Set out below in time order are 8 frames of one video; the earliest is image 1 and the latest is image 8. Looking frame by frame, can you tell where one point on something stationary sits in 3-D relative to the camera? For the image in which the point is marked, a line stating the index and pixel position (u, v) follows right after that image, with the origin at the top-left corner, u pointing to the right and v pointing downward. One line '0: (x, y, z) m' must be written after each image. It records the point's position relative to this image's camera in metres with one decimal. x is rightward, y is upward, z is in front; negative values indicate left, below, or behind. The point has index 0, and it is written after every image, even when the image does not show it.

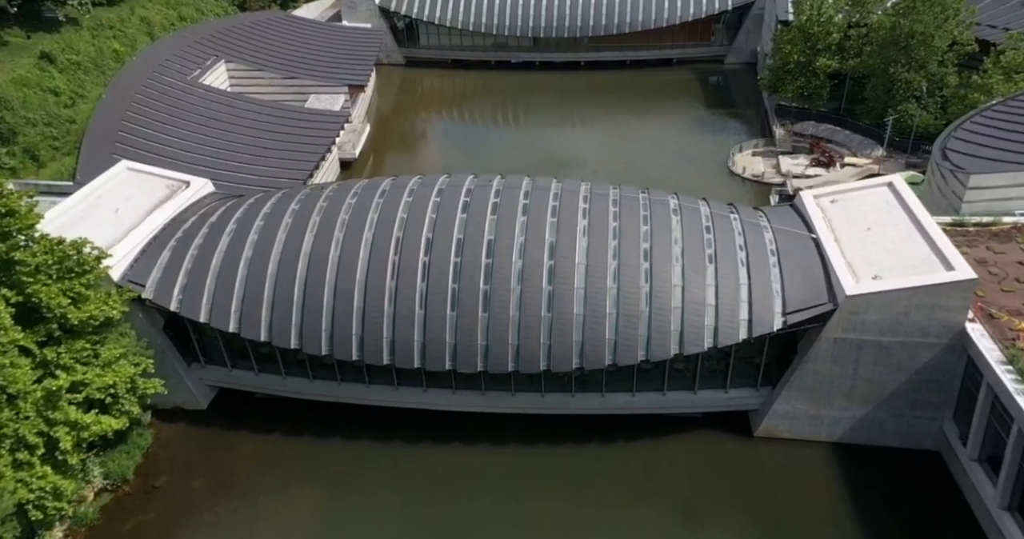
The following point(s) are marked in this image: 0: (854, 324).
0: (+7.1, -1.2, +13.6) m
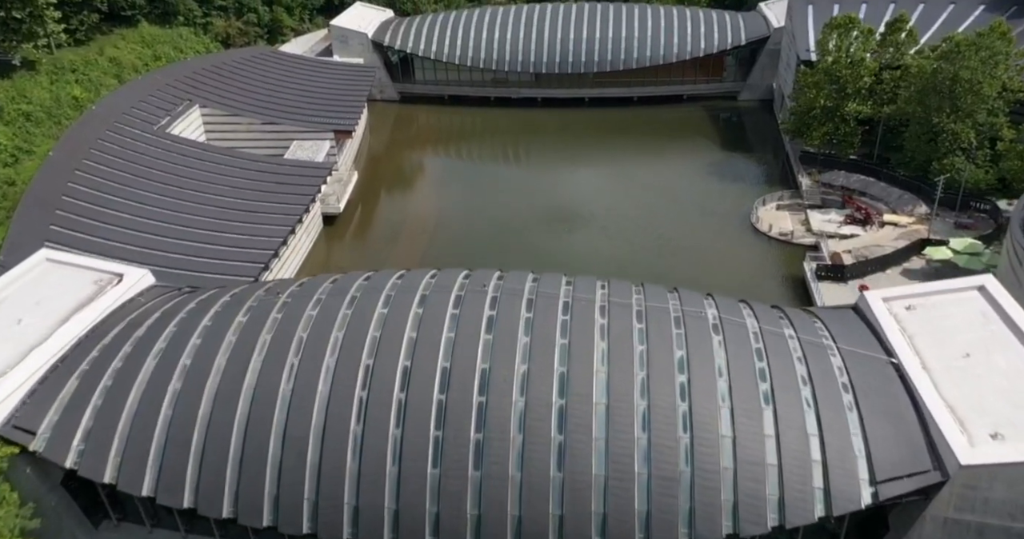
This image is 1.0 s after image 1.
0: (+7.1, -3.6, +10.3) m
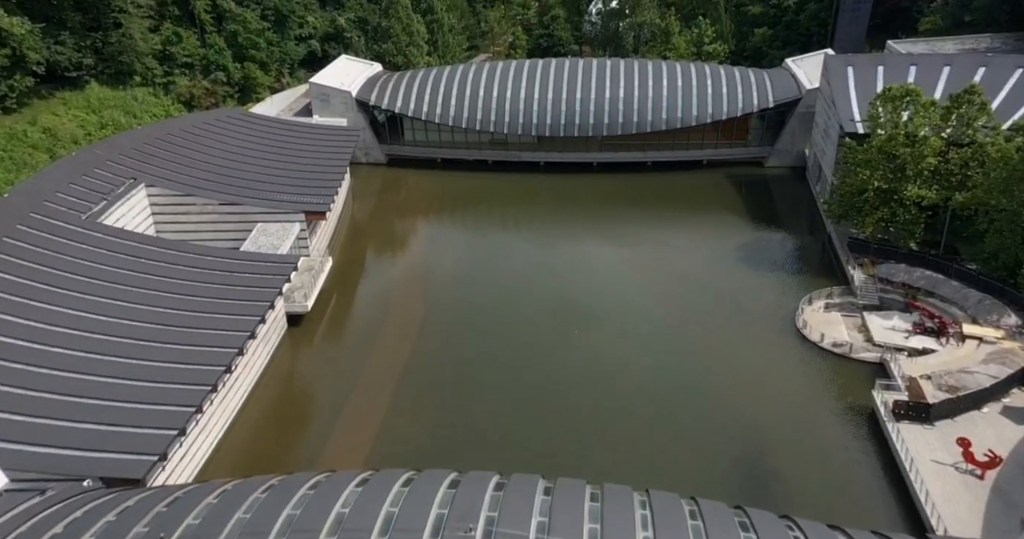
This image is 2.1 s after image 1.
0: (+7.1, -6.8, +5.3) m
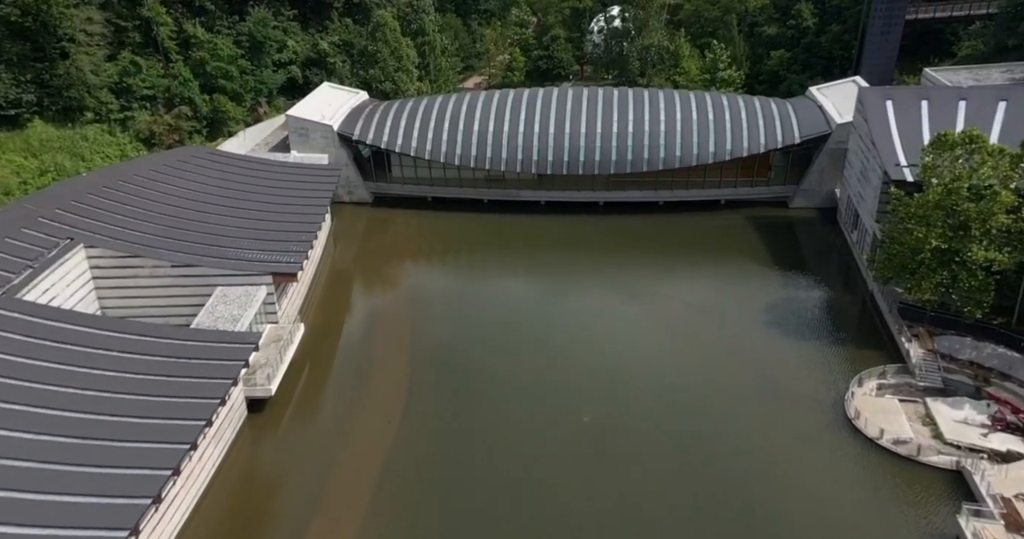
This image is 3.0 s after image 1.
0: (+7.2, -9.0, +1.5) m
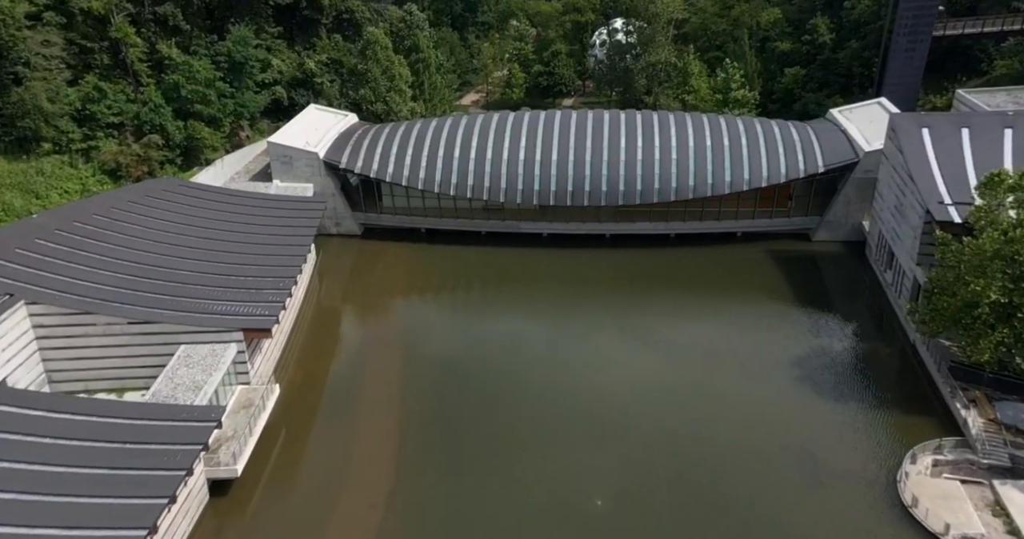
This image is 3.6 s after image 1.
0: (+7.3, -10.4, -1.2) m
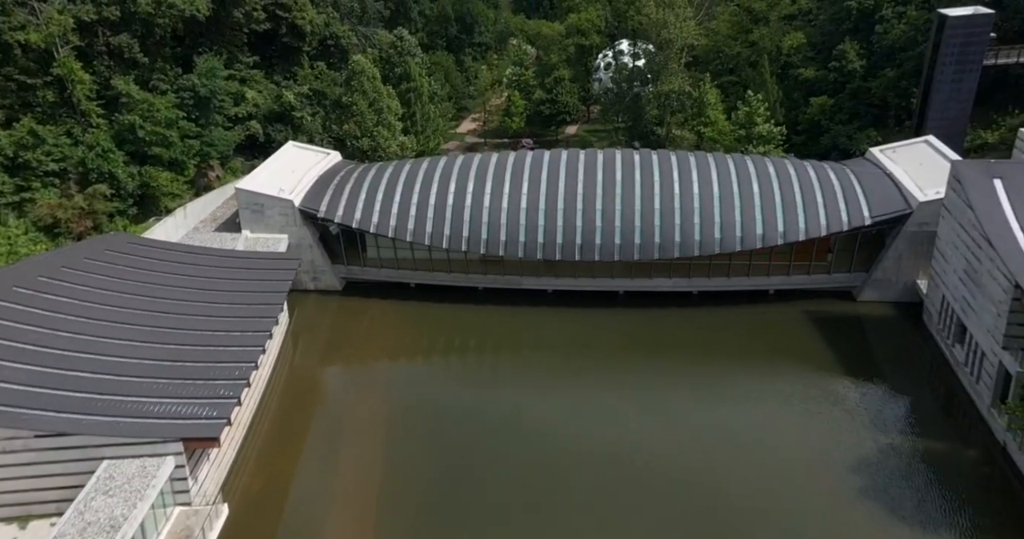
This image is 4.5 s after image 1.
0: (+7.4, -12.4, -5.4) m
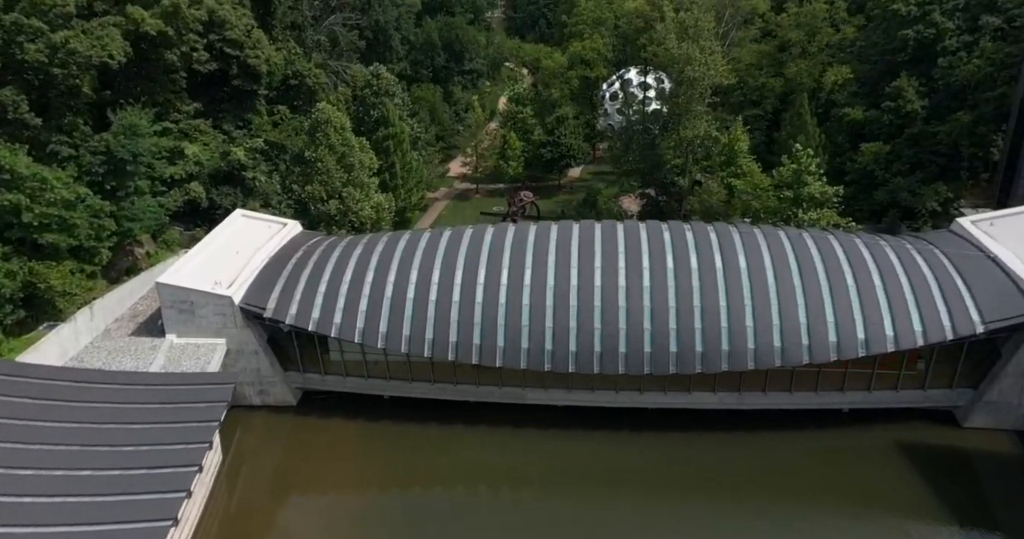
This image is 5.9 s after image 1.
0: (+7.7, -15.4, -12.0) m
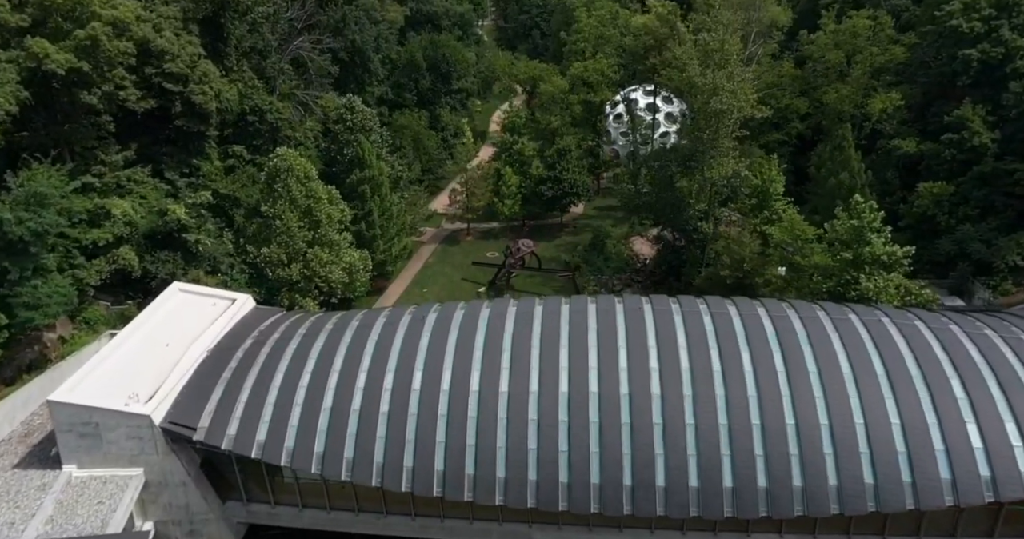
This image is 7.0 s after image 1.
0: (+8.3, -17.7, -17.3) m
